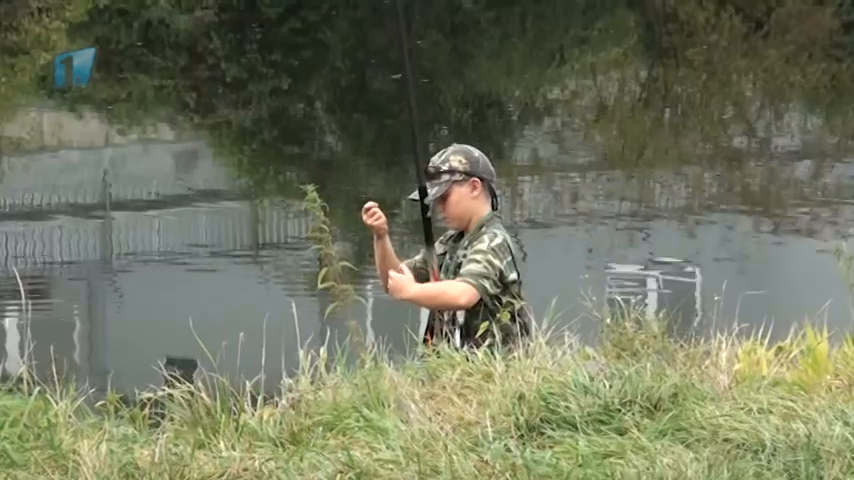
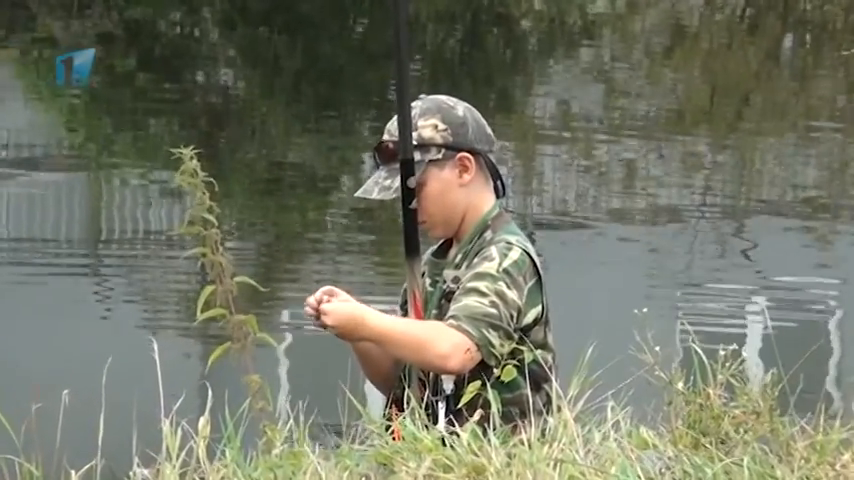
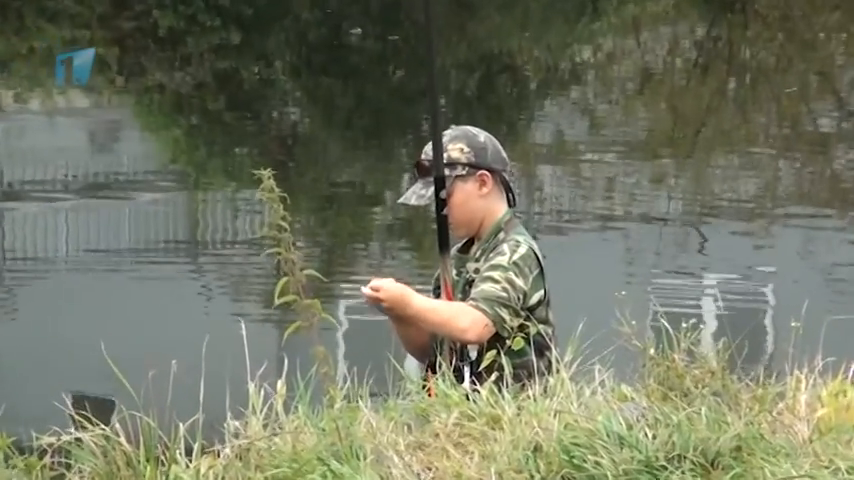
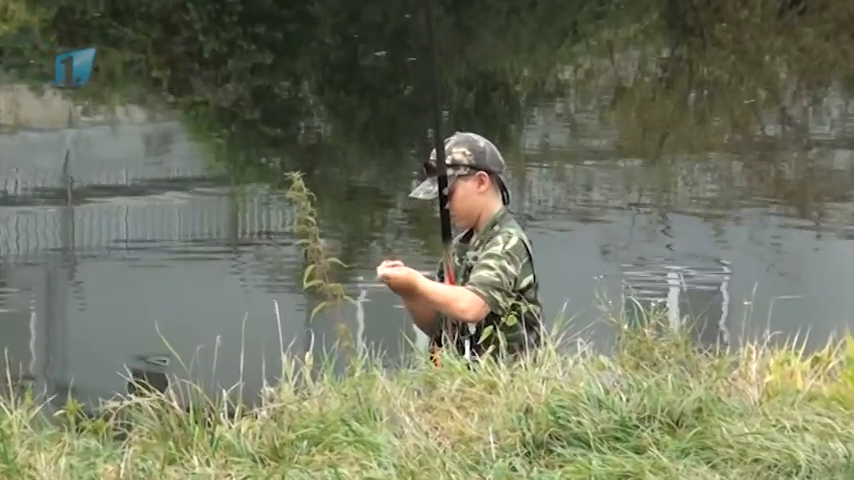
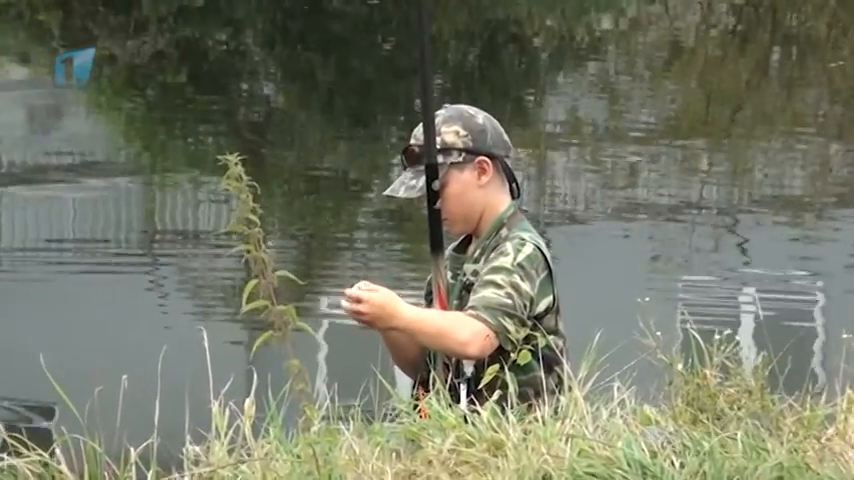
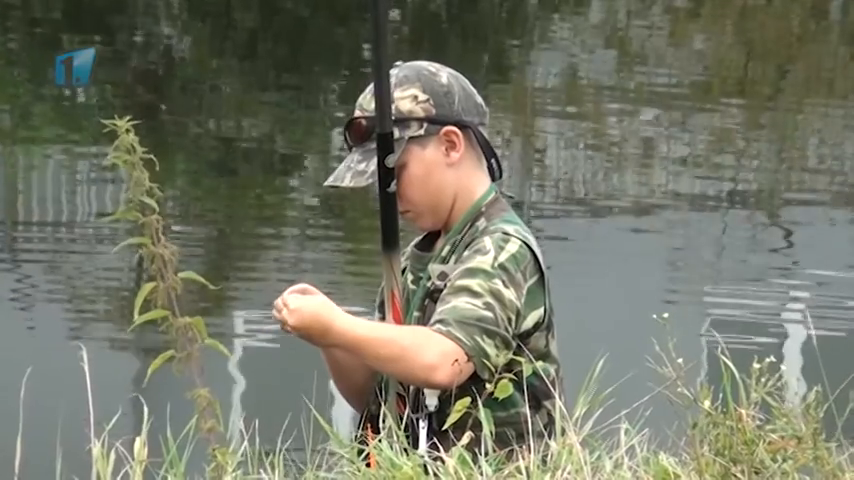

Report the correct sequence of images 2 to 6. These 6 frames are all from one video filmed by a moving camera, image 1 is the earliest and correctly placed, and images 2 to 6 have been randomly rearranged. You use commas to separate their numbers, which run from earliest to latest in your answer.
4, 3, 5, 2, 6
